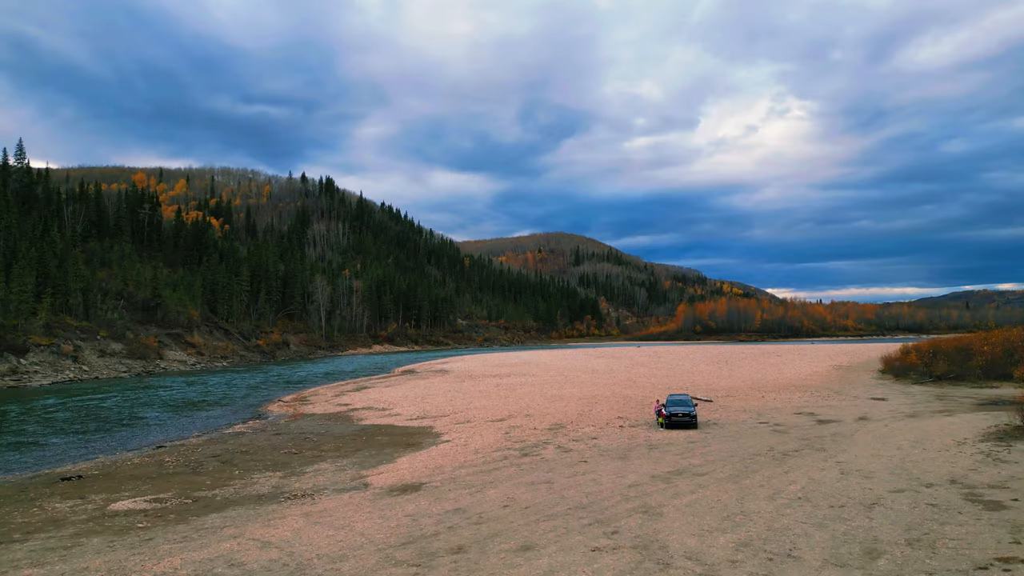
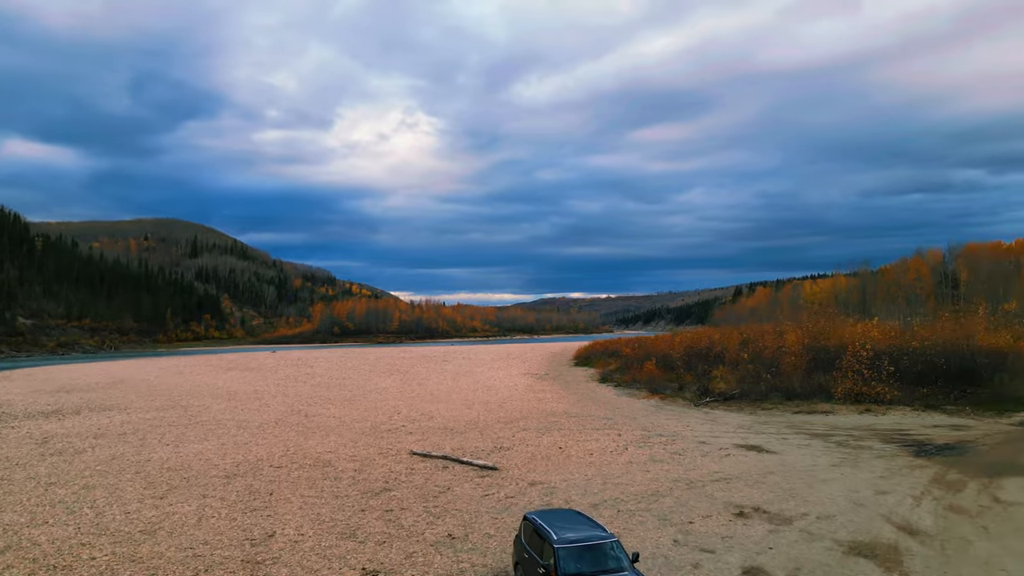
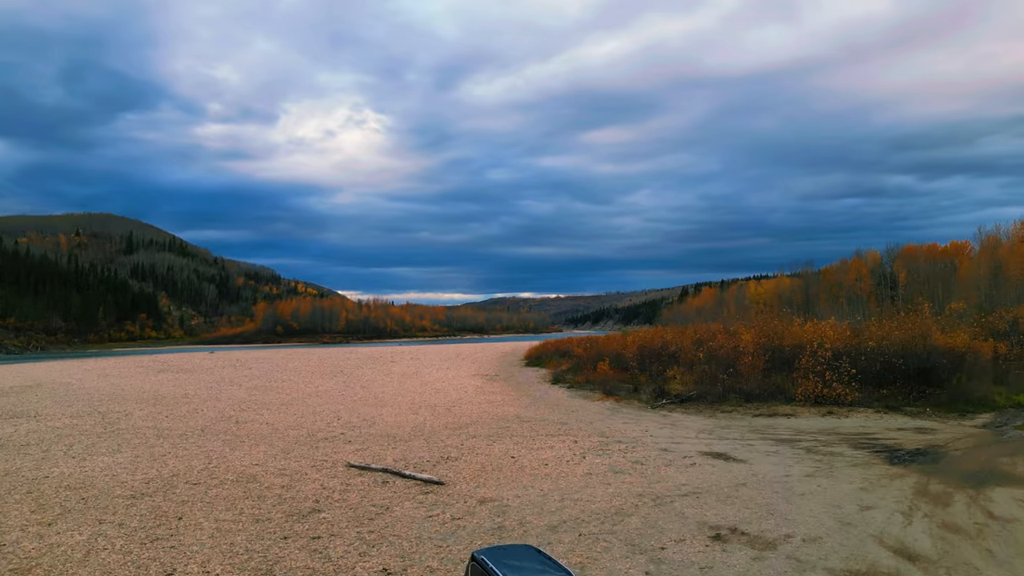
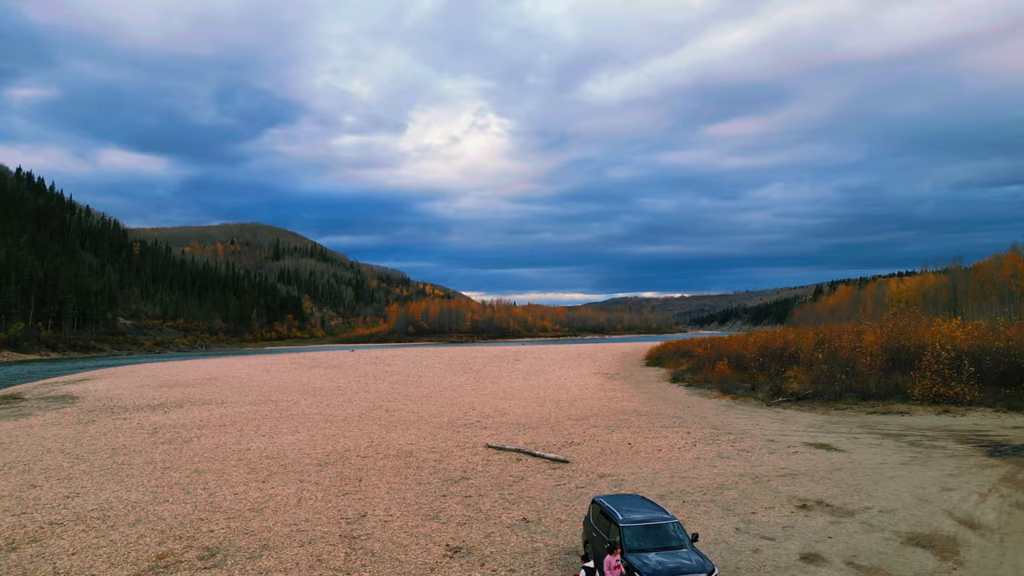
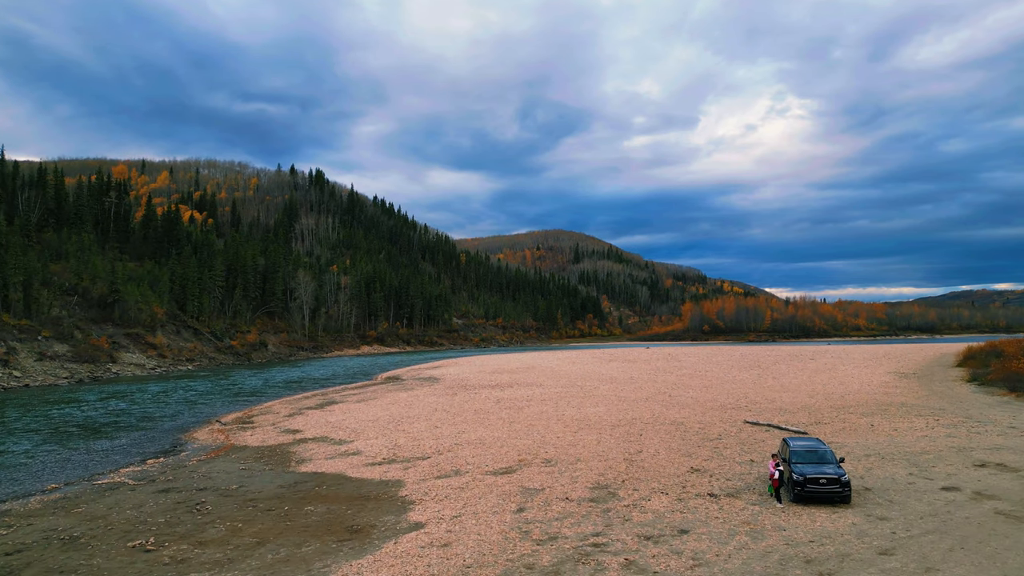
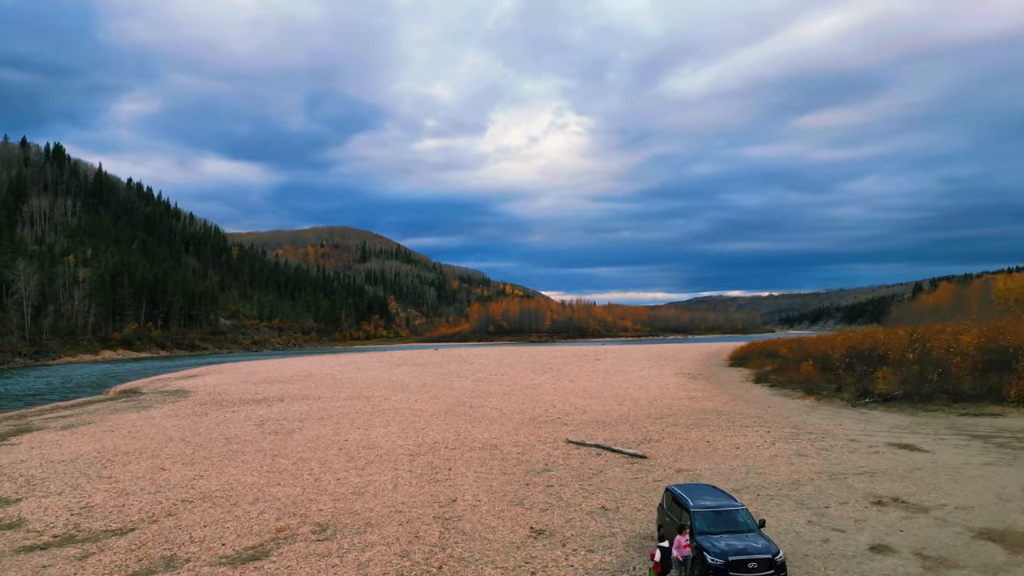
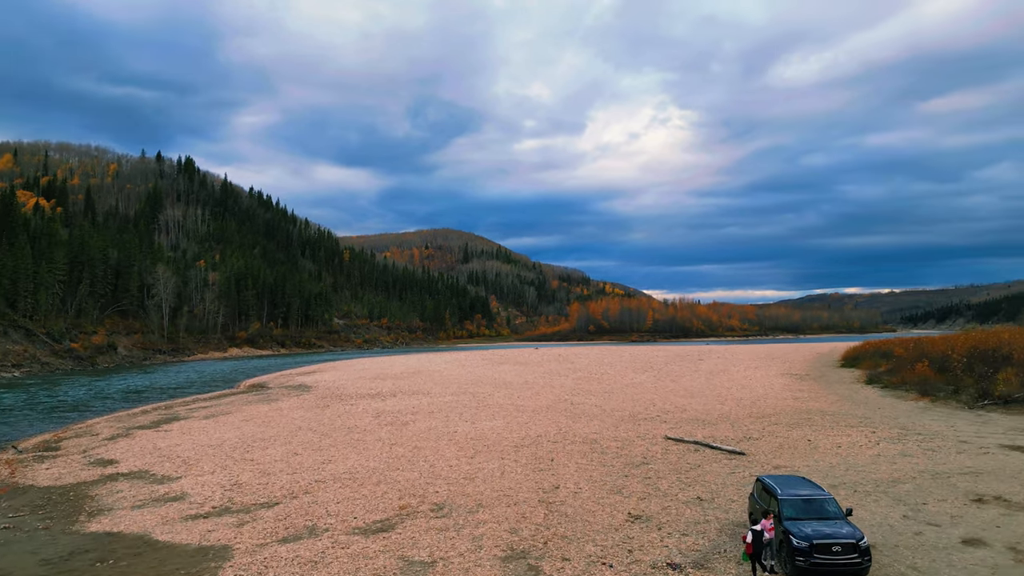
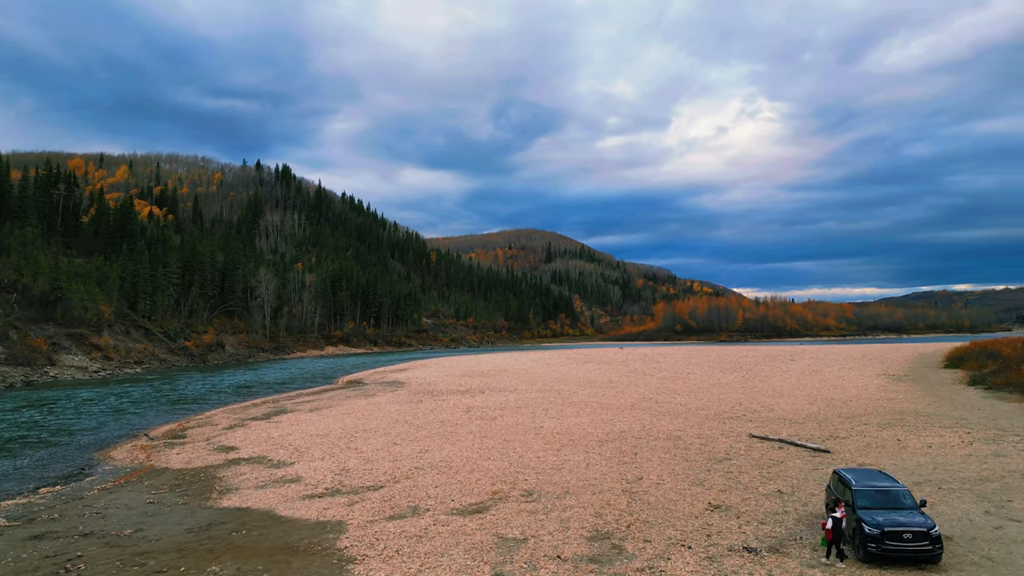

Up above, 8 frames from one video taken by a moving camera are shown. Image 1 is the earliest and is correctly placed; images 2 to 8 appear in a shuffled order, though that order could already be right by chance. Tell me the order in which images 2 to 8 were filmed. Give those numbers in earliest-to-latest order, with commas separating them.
5, 8, 7, 6, 4, 2, 3
